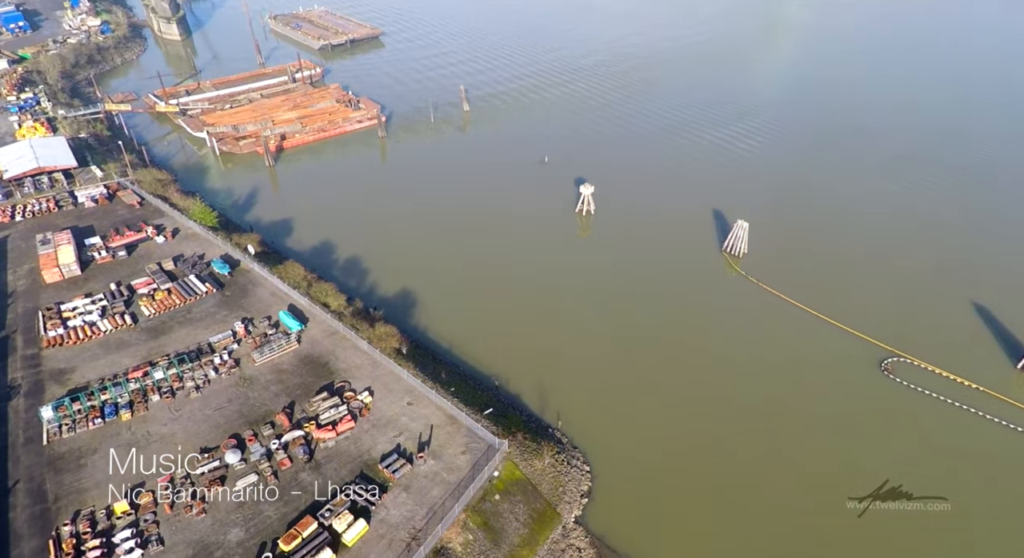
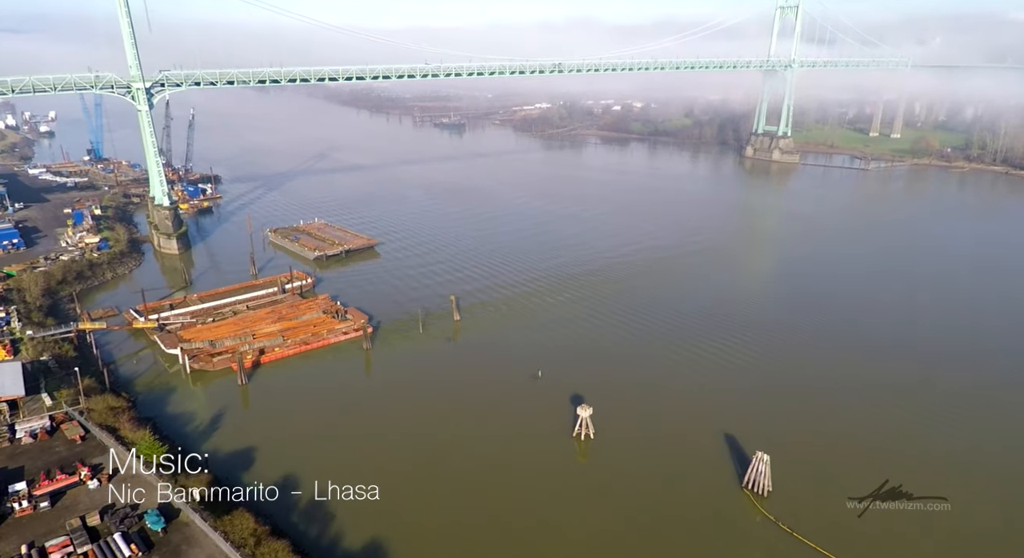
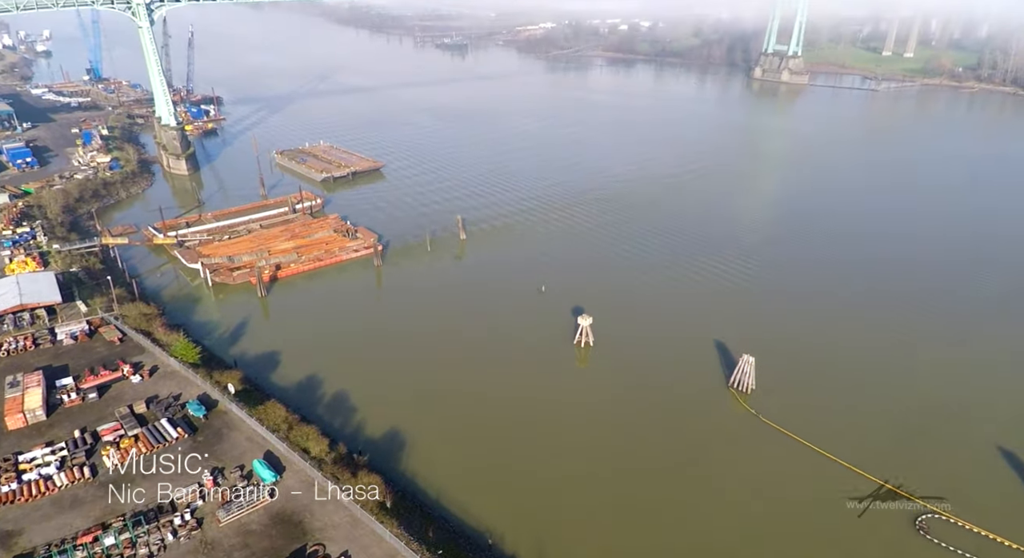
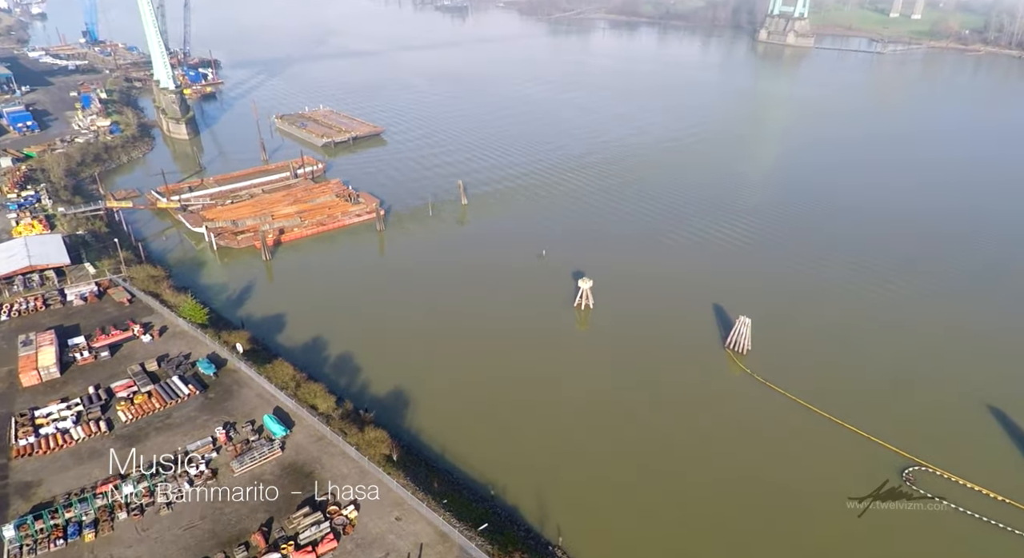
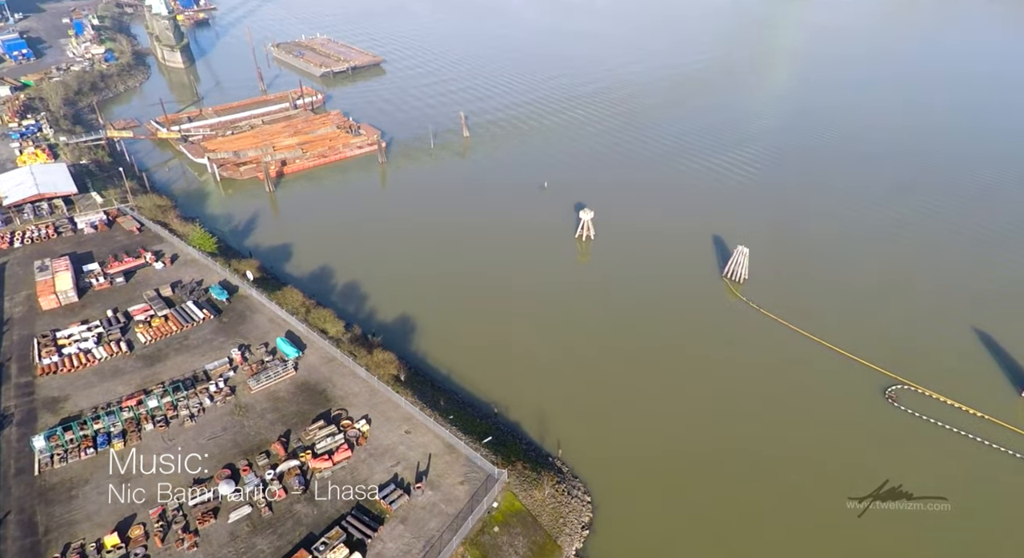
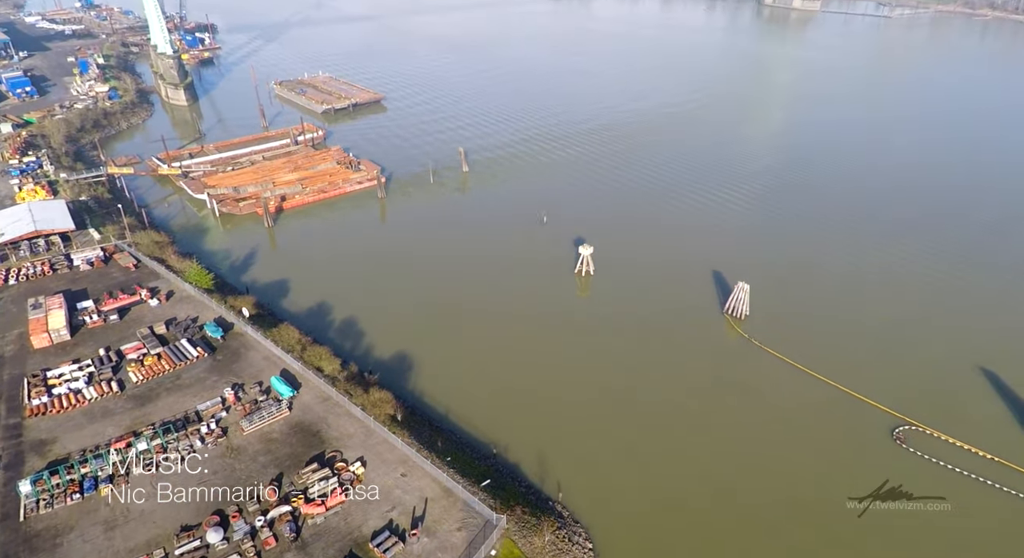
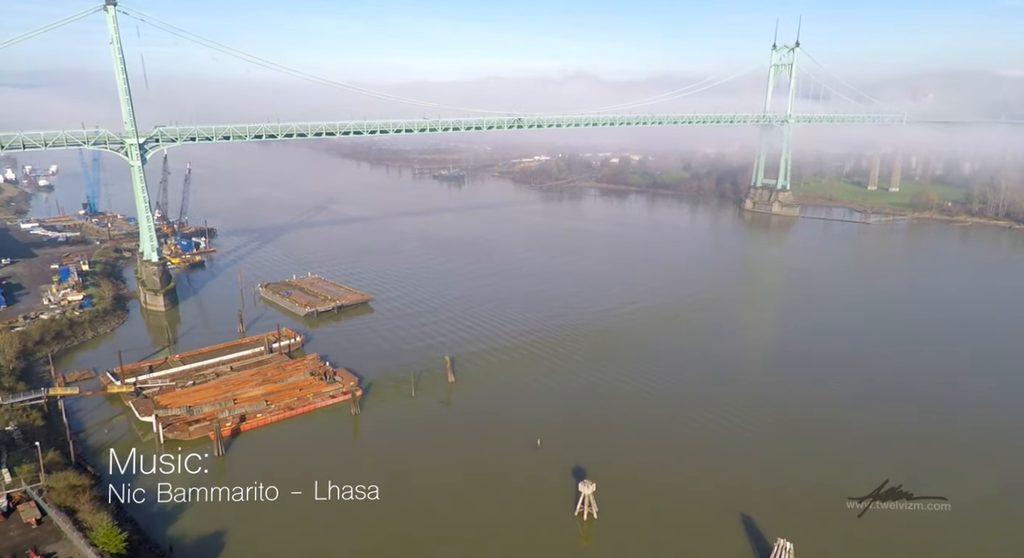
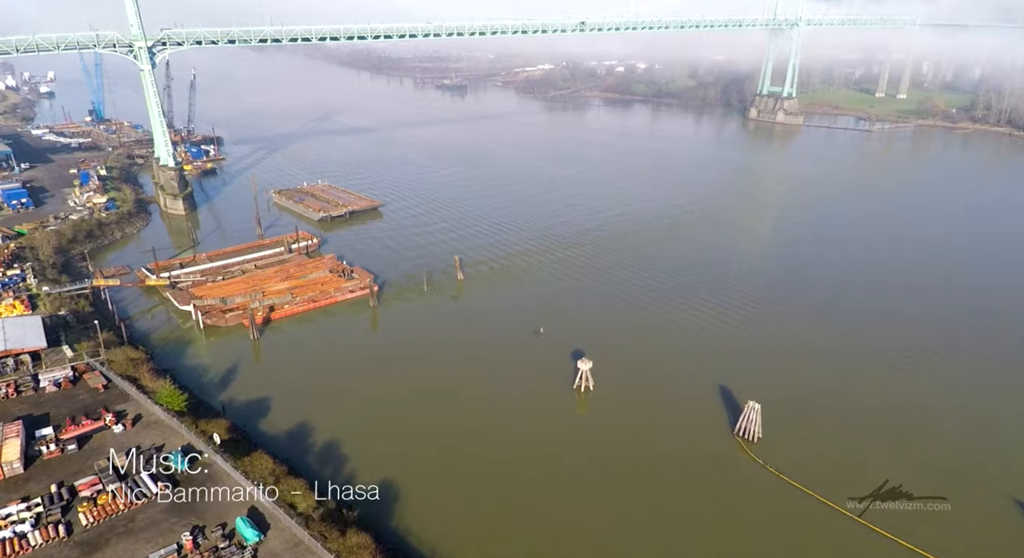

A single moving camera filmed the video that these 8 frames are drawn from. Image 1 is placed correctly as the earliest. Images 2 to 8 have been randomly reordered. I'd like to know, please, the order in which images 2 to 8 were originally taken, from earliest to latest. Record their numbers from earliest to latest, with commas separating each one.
5, 6, 4, 3, 8, 2, 7
